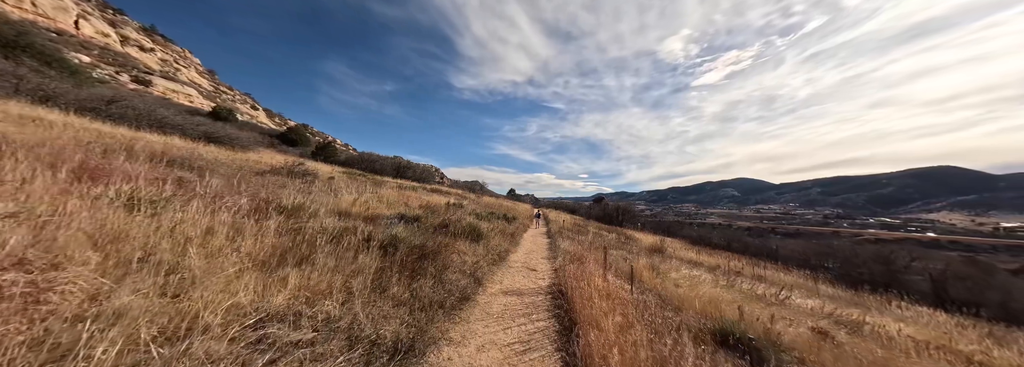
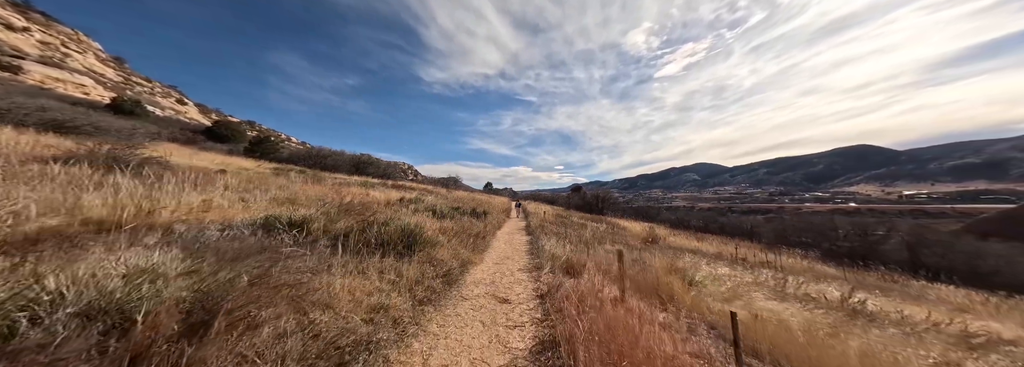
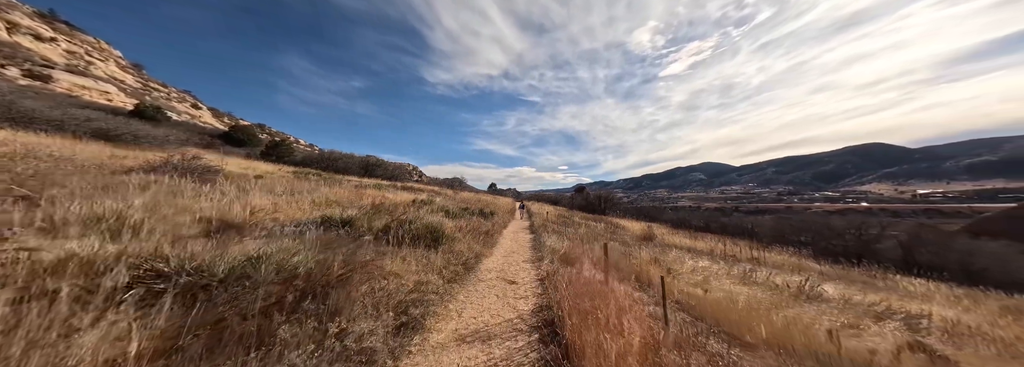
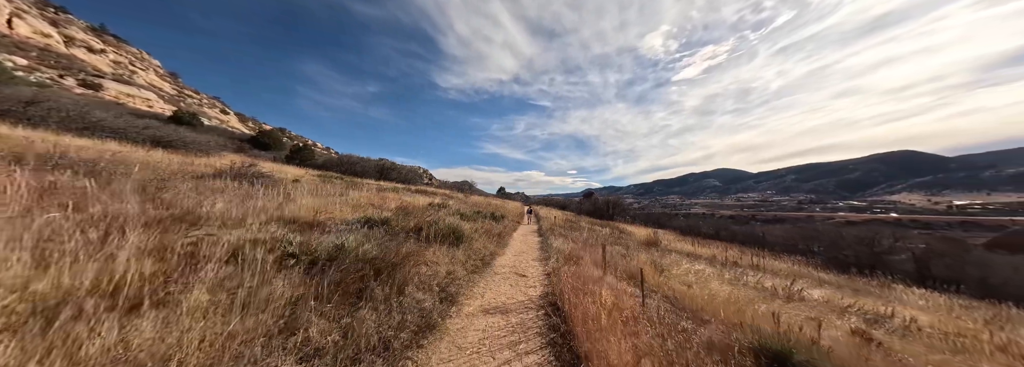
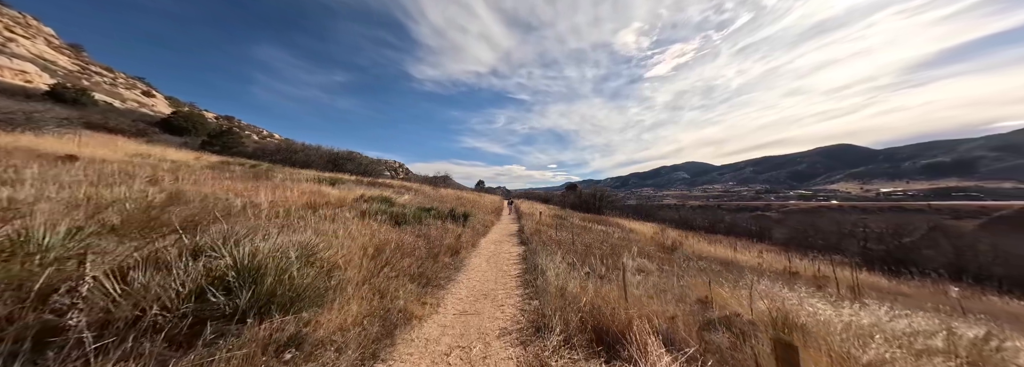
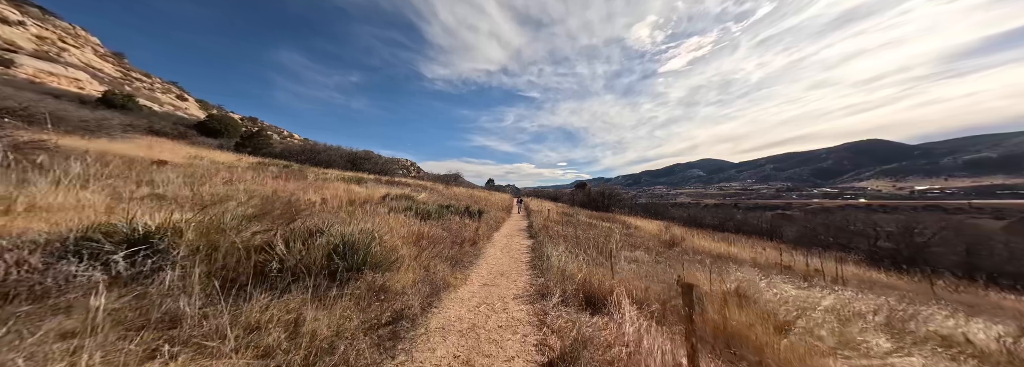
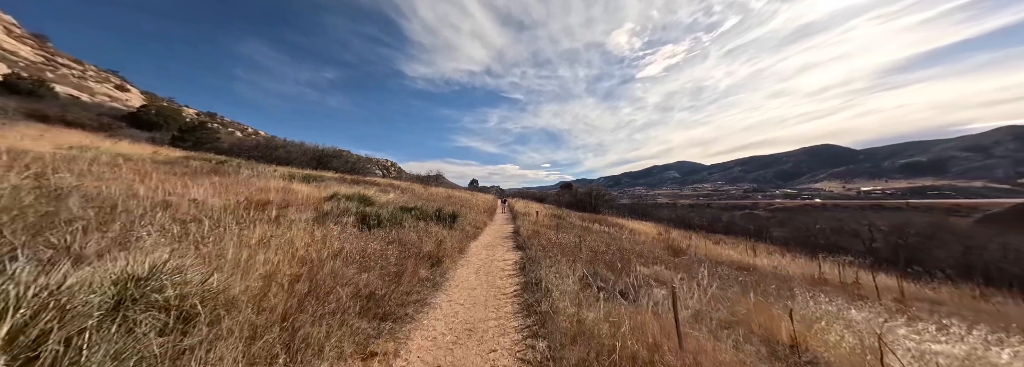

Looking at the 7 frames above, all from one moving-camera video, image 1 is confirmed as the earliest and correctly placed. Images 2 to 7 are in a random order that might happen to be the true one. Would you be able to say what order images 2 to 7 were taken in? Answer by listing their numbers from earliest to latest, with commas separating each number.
4, 3, 2, 6, 5, 7
